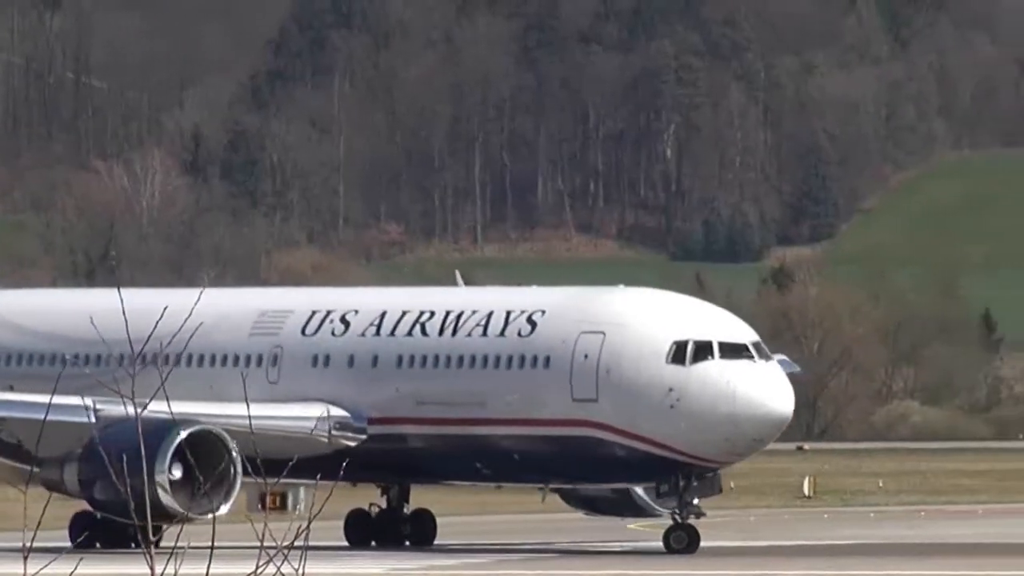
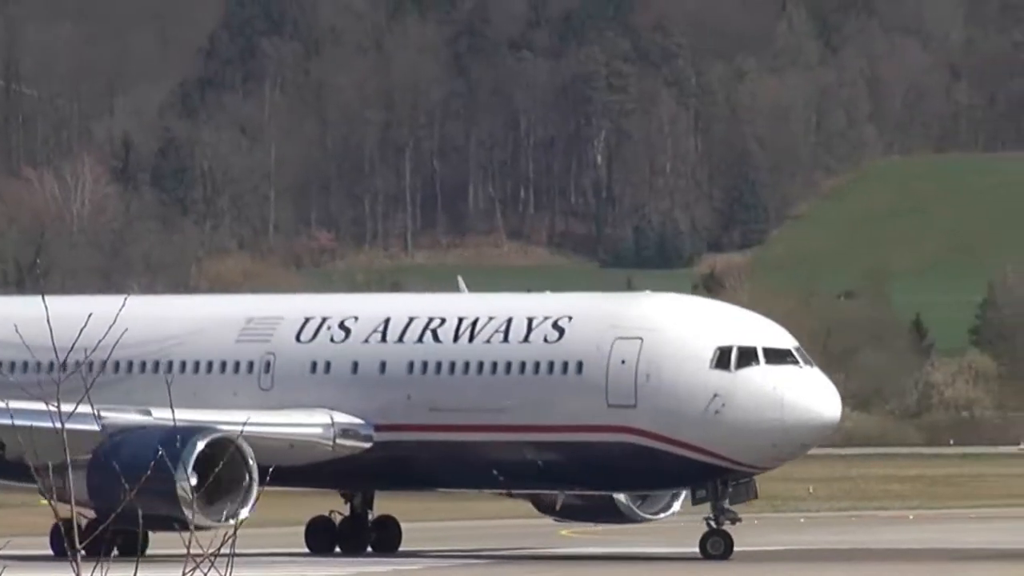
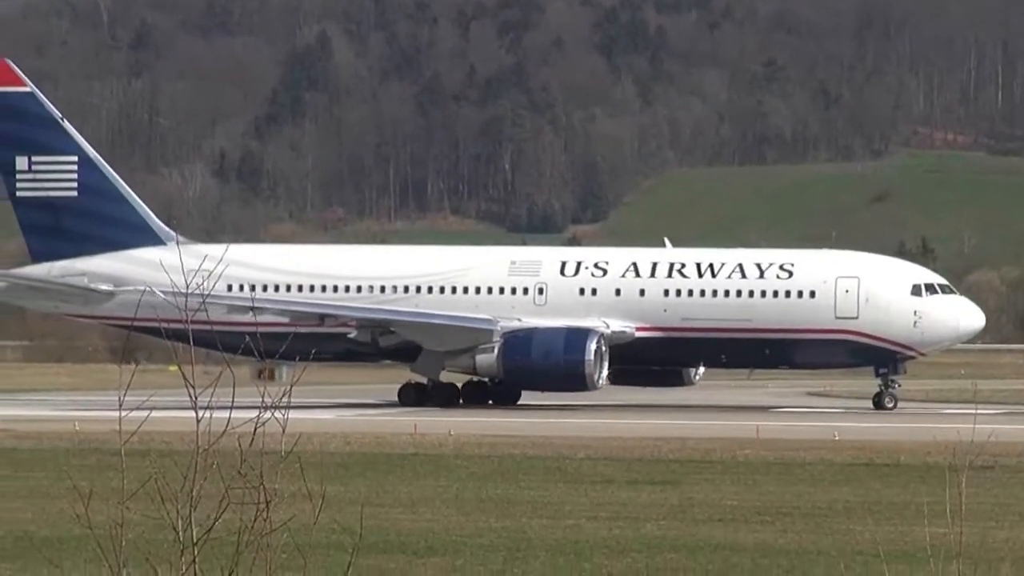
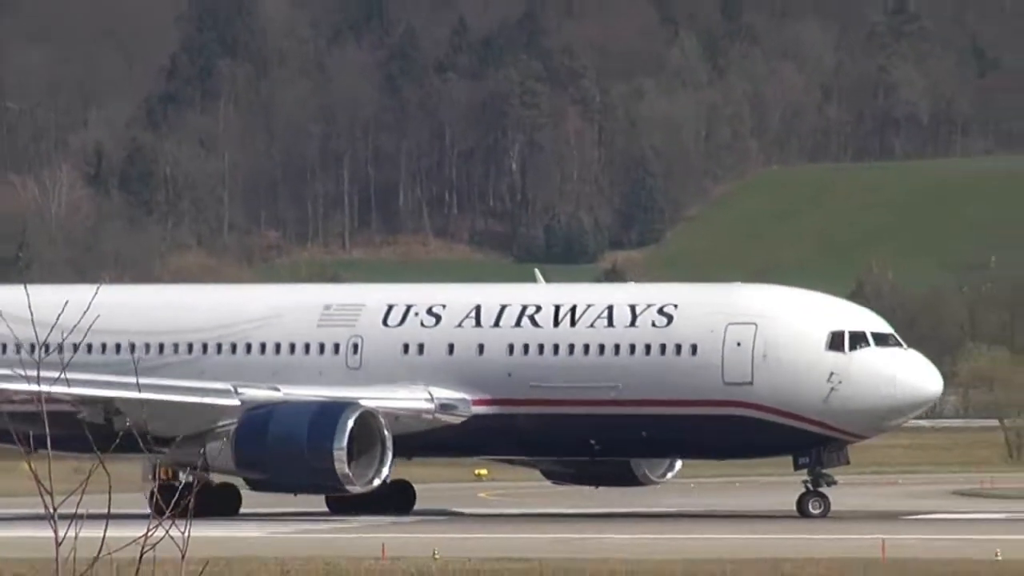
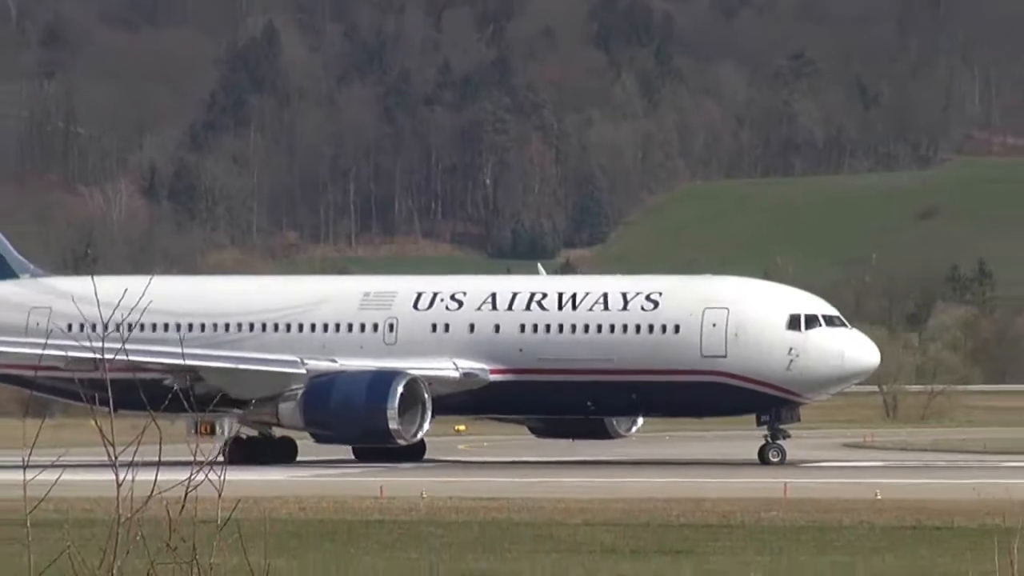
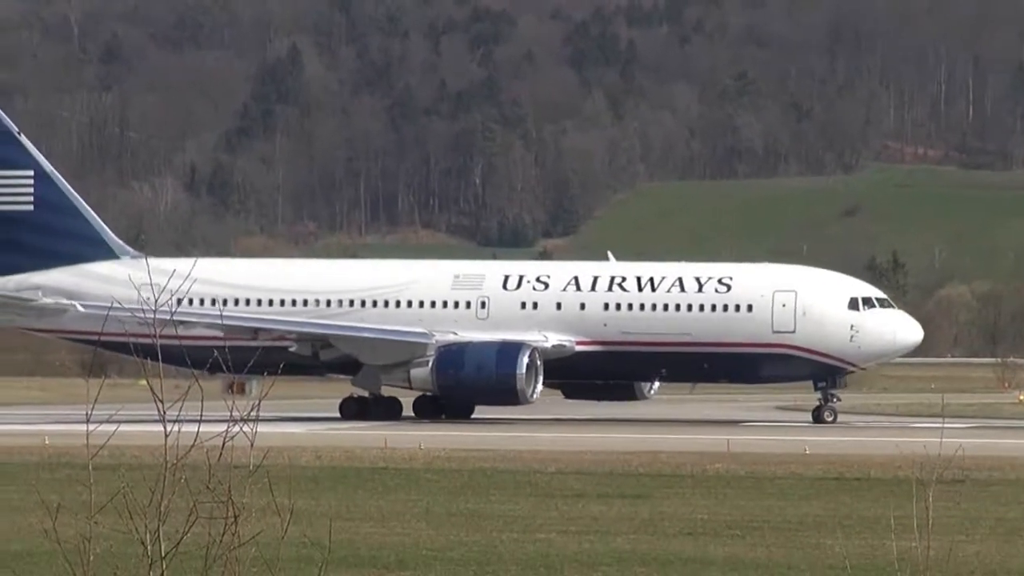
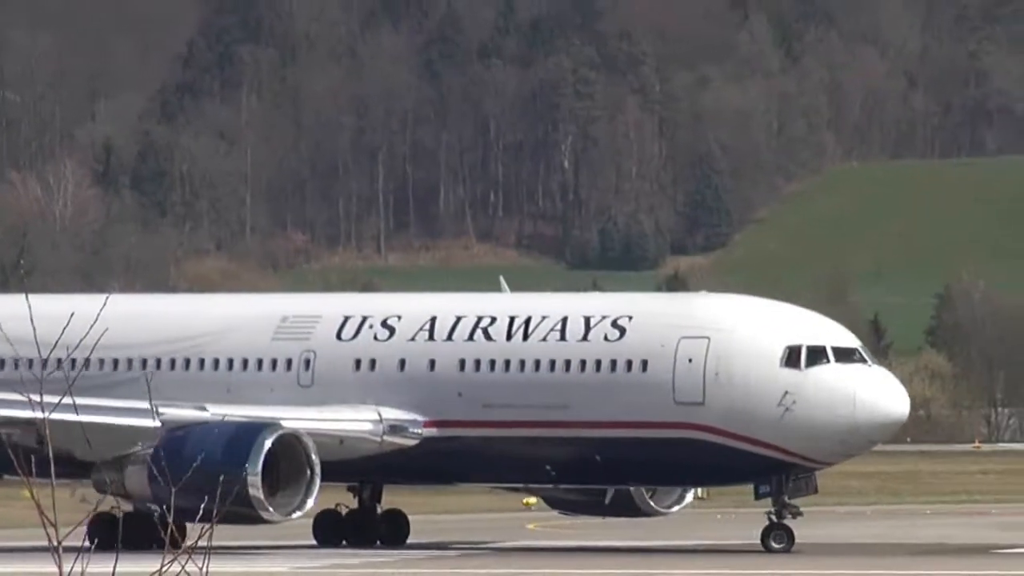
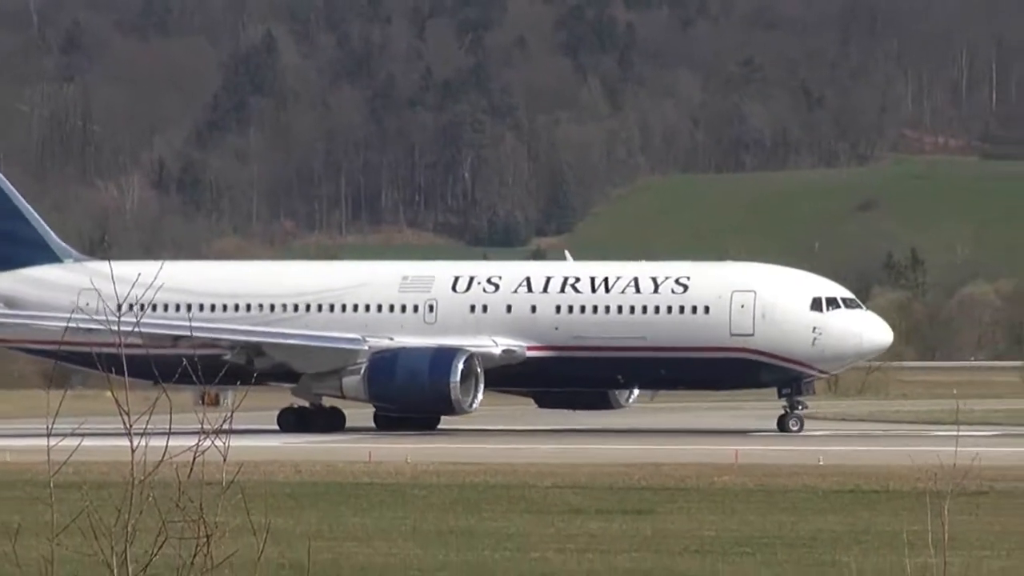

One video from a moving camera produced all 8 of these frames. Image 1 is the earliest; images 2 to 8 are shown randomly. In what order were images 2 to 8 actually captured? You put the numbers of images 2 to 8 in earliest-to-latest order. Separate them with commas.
2, 7, 4, 5, 8, 6, 3
